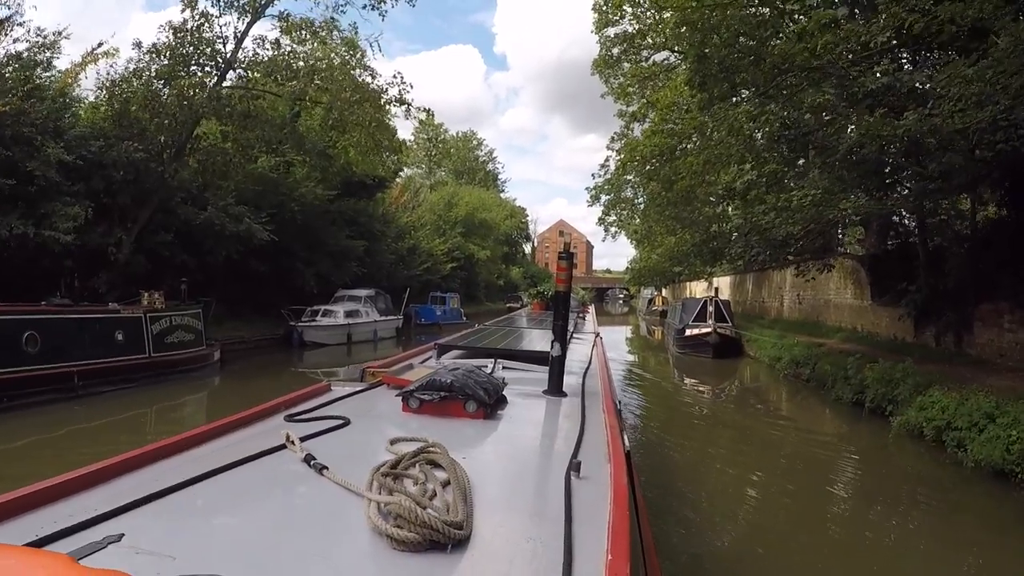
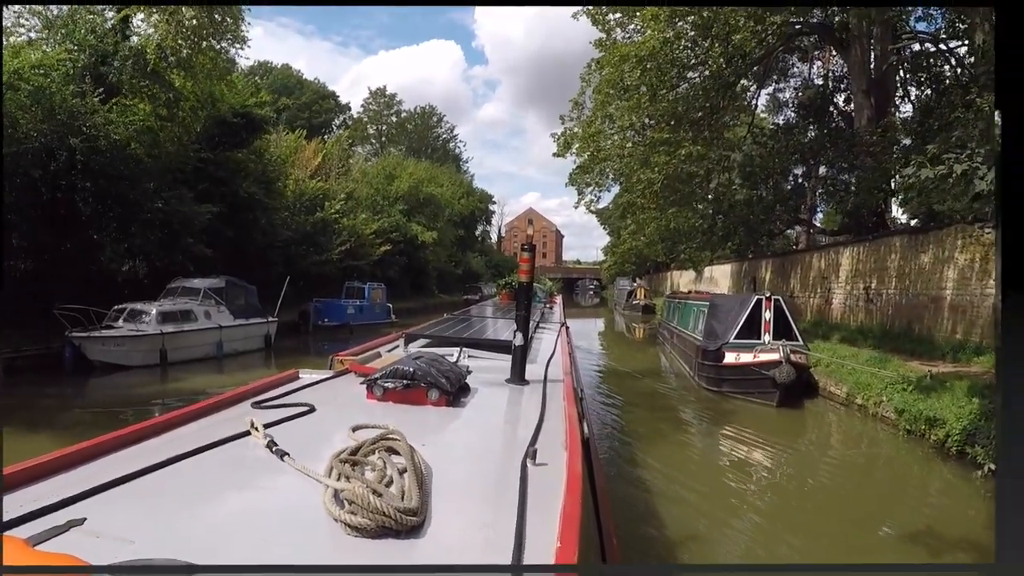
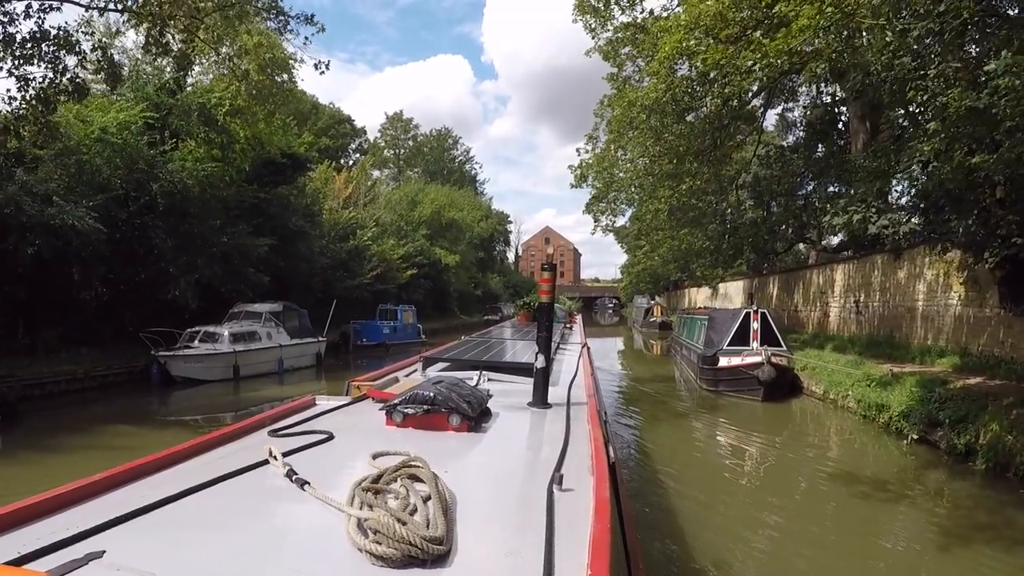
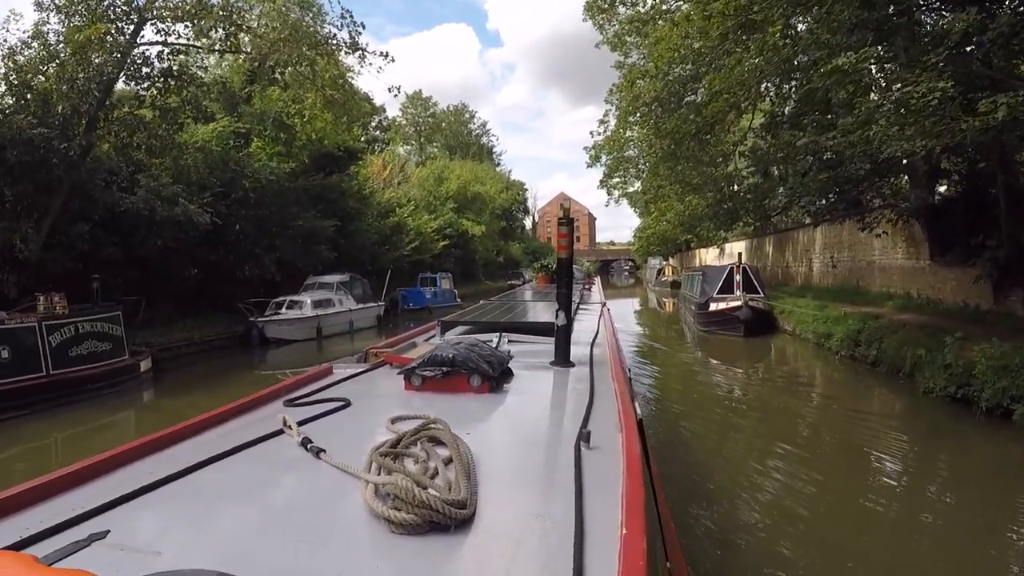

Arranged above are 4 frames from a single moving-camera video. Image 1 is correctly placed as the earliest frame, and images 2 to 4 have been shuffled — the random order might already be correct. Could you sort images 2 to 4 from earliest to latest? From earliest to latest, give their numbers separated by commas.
4, 3, 2
